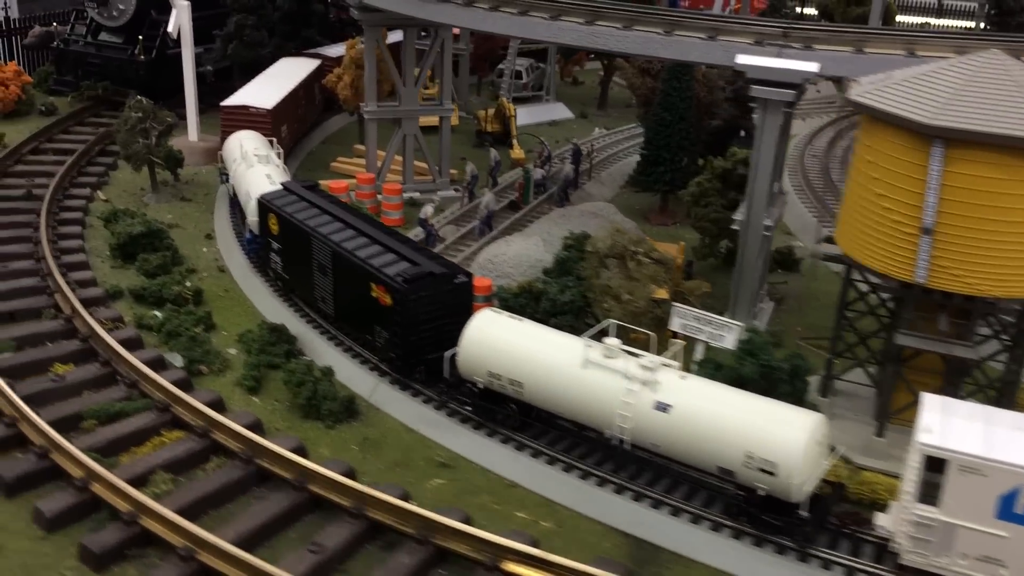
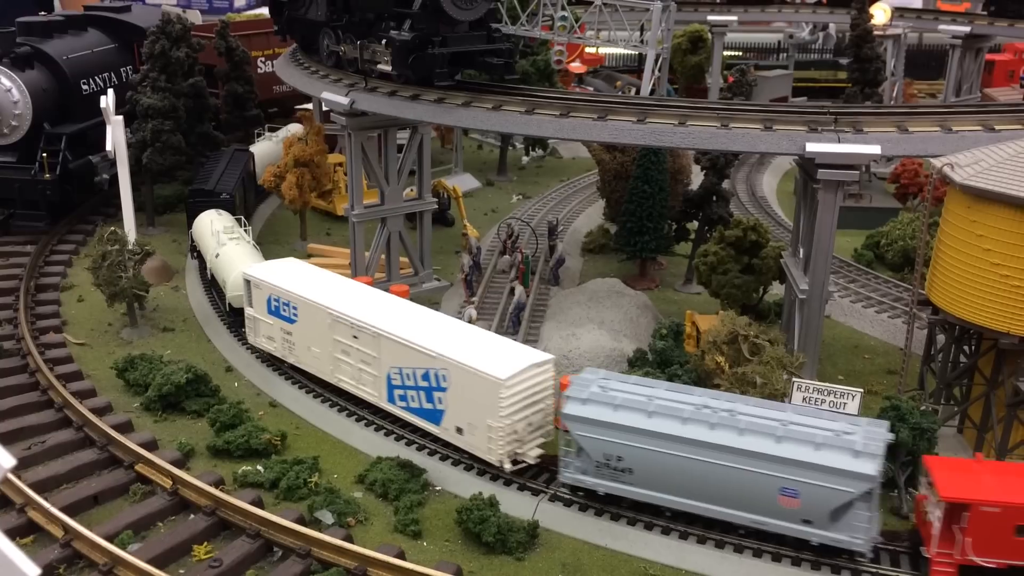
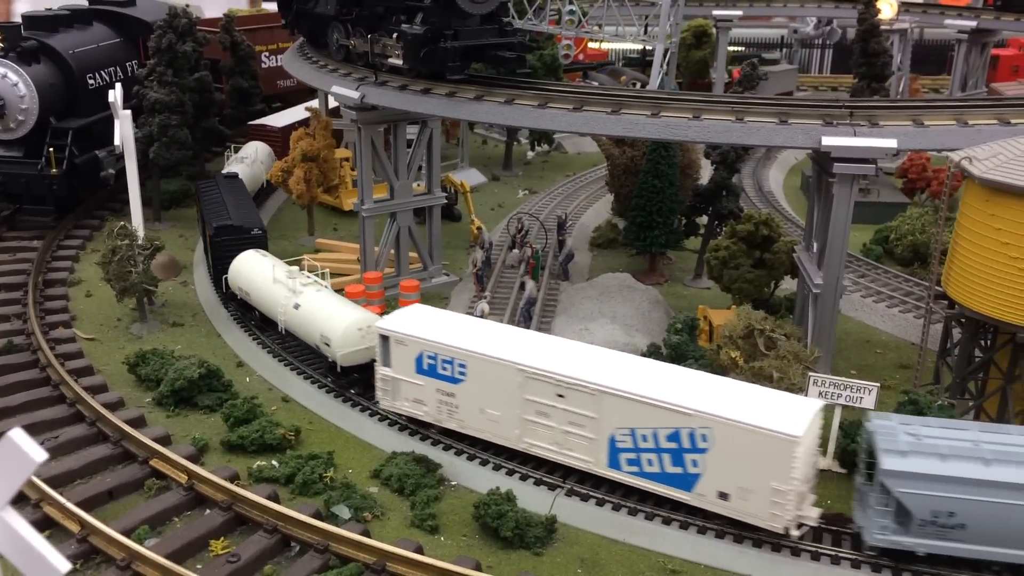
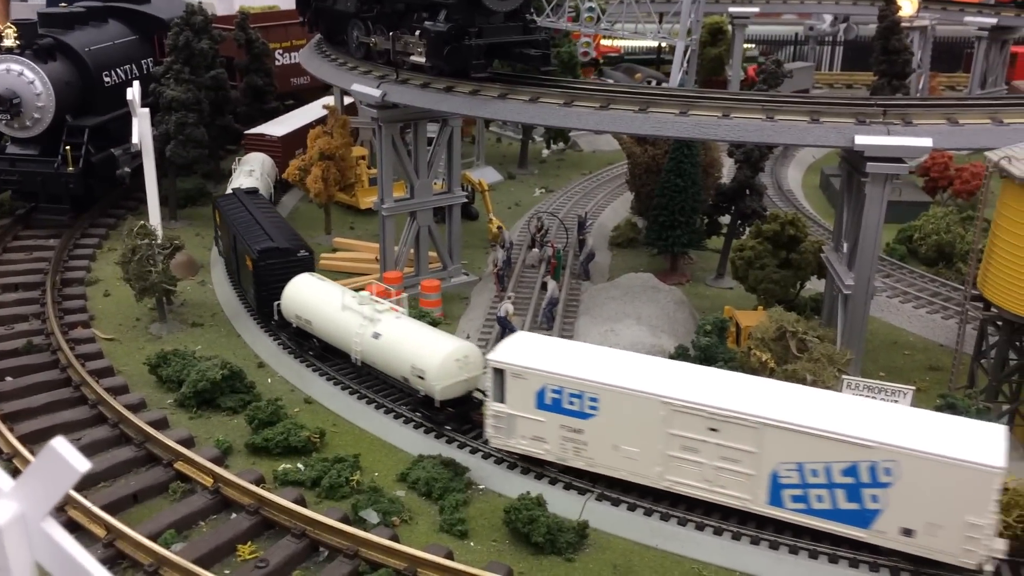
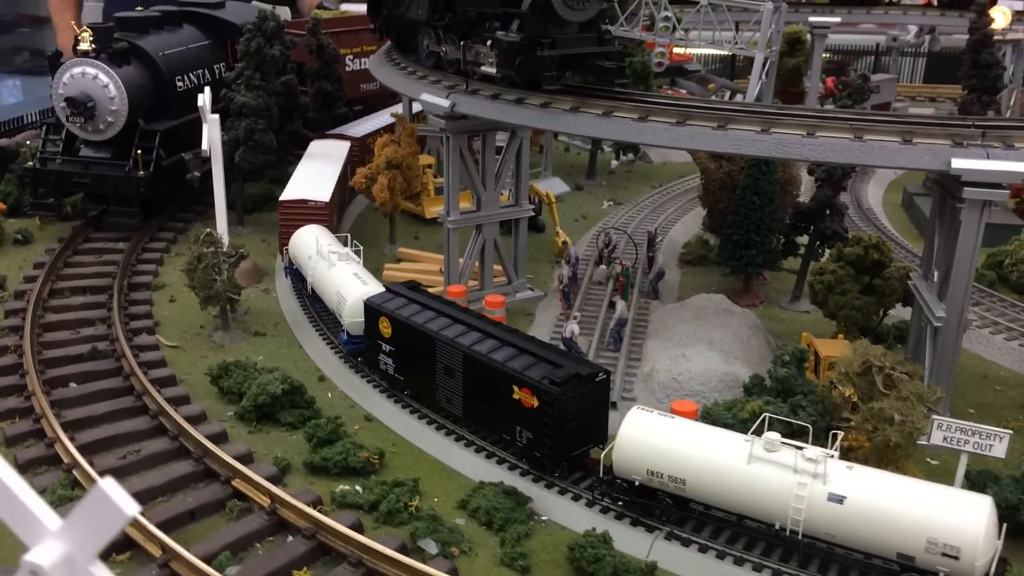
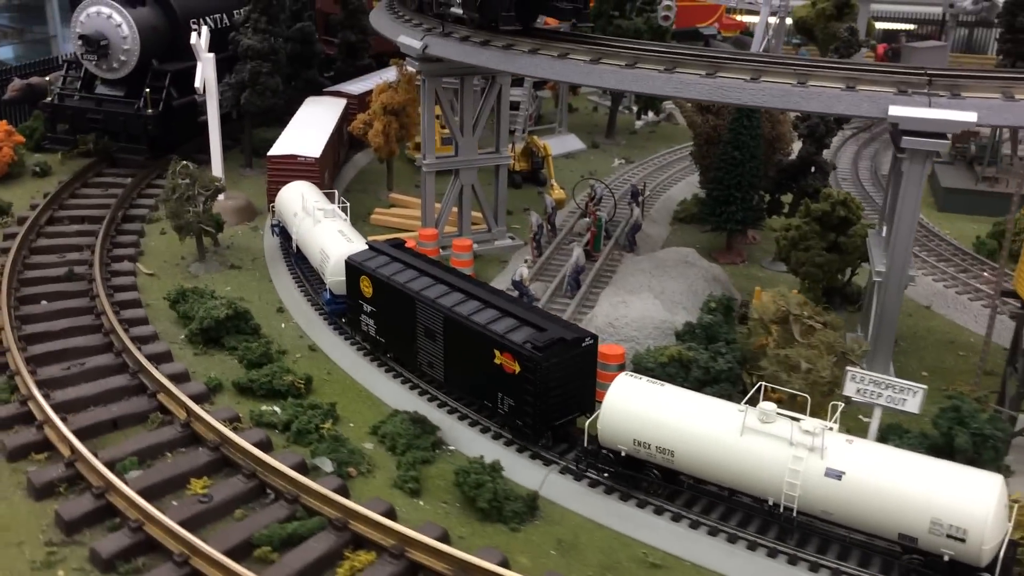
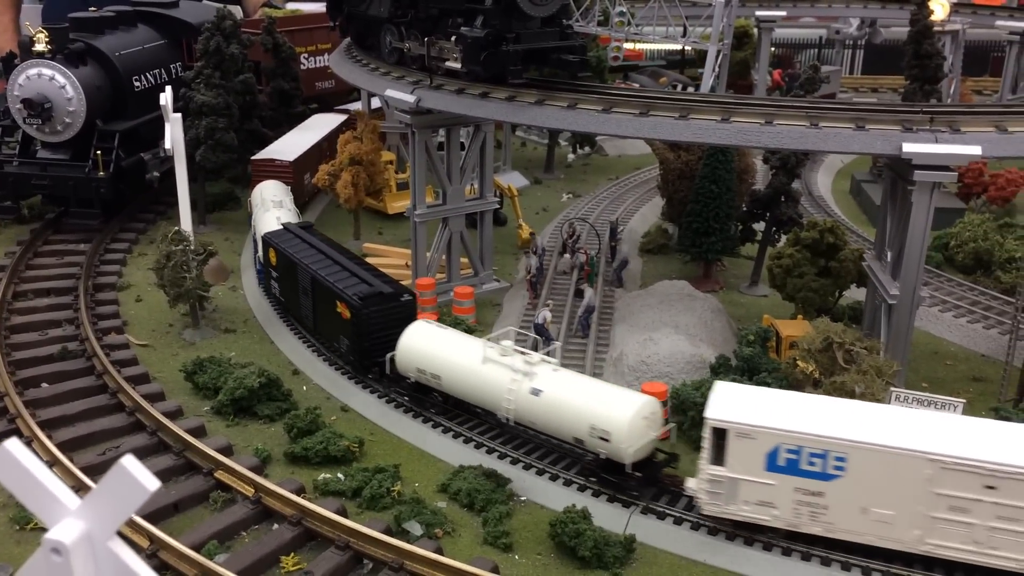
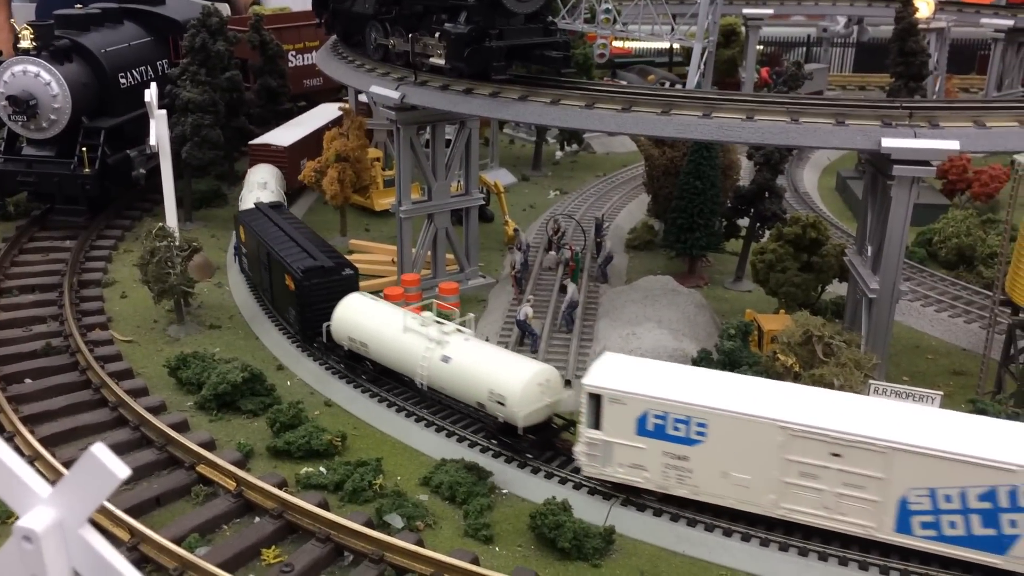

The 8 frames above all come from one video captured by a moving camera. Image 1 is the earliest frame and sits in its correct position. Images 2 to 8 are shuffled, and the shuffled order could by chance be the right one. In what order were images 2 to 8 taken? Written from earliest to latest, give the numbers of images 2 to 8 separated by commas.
6, 5, 7, 8, 4, 3, 2
